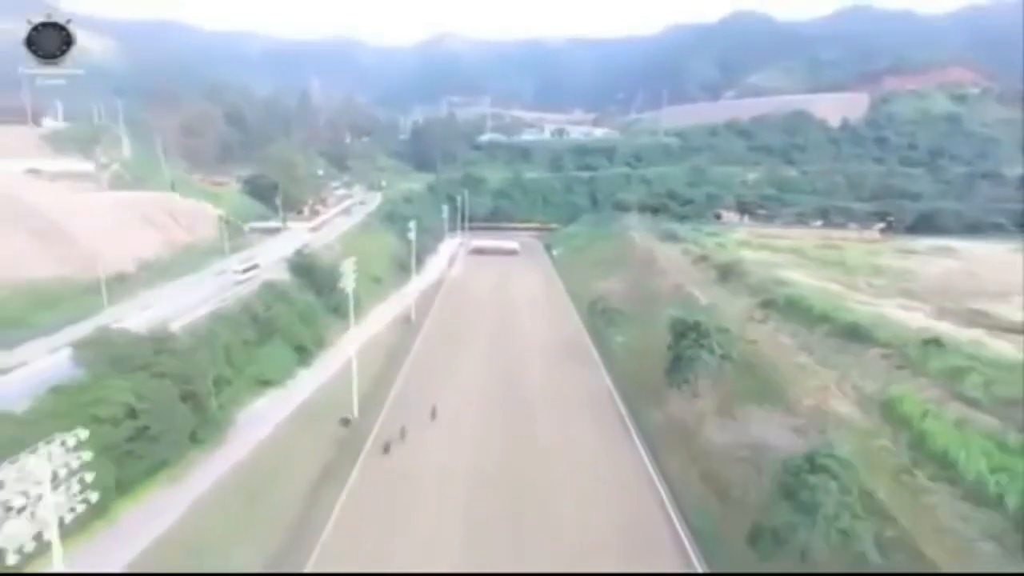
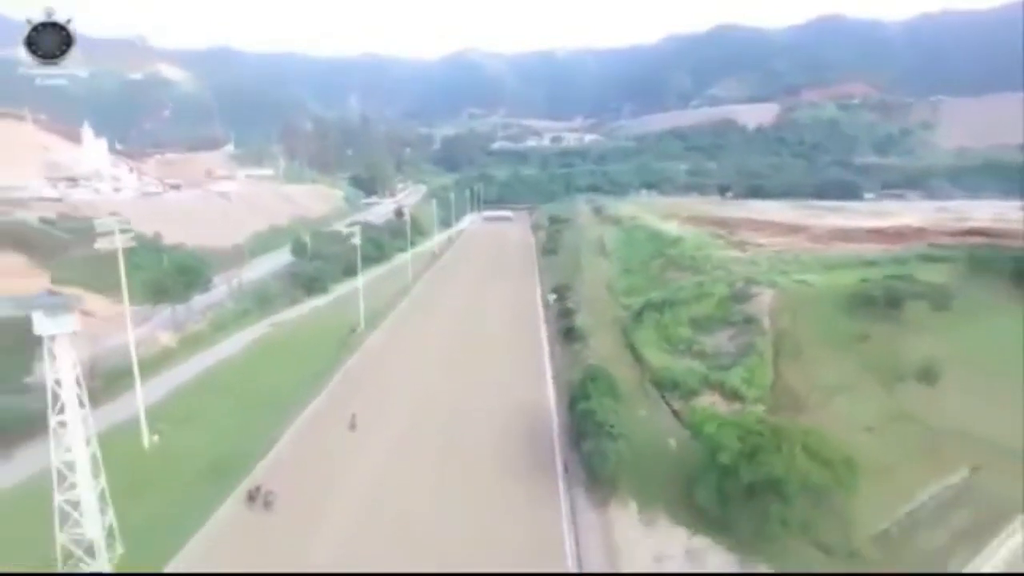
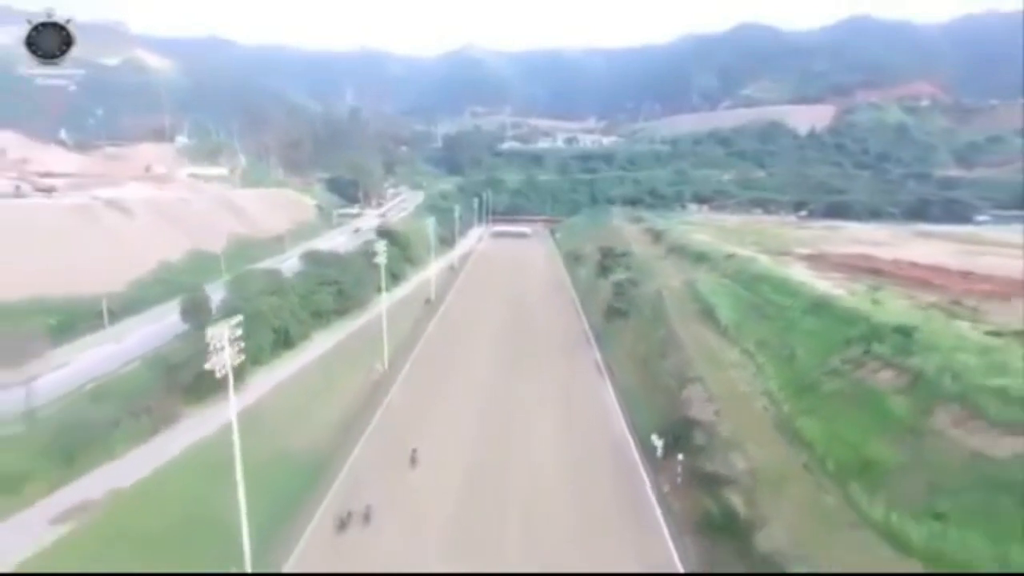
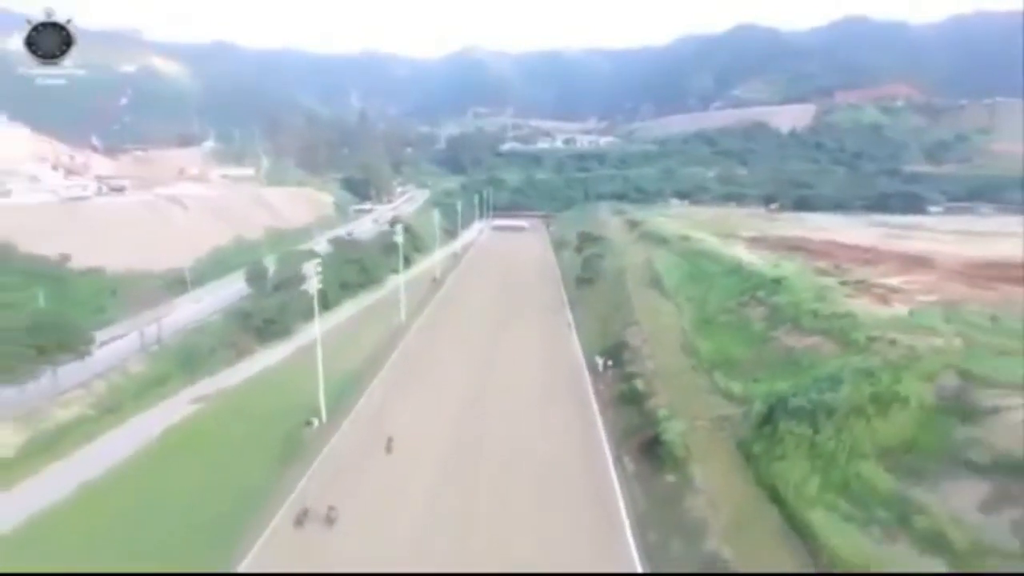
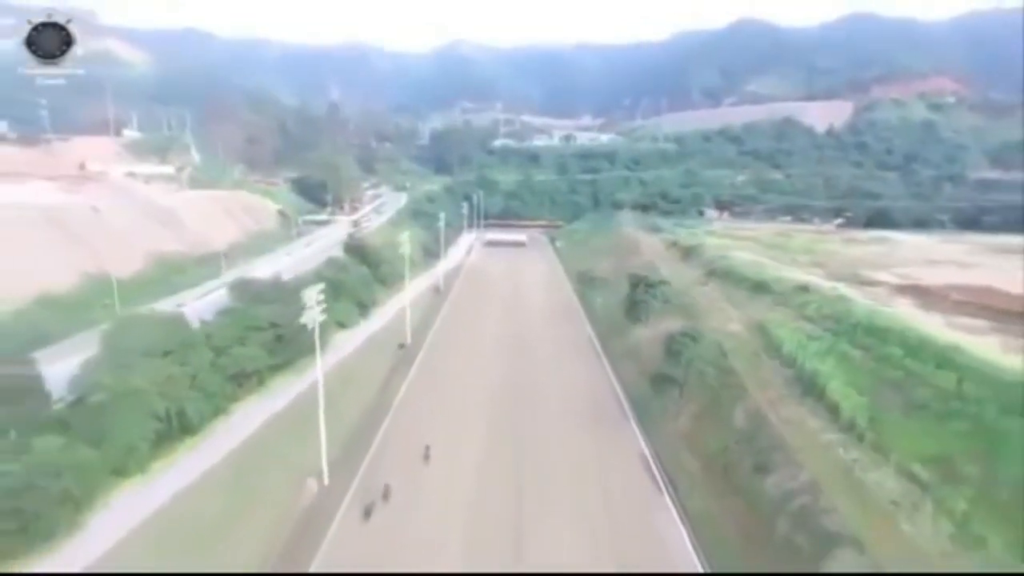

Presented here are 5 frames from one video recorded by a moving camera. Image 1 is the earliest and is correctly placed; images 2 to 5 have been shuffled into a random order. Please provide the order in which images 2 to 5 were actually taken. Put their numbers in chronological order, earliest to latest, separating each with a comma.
5, 3, 4, 2
